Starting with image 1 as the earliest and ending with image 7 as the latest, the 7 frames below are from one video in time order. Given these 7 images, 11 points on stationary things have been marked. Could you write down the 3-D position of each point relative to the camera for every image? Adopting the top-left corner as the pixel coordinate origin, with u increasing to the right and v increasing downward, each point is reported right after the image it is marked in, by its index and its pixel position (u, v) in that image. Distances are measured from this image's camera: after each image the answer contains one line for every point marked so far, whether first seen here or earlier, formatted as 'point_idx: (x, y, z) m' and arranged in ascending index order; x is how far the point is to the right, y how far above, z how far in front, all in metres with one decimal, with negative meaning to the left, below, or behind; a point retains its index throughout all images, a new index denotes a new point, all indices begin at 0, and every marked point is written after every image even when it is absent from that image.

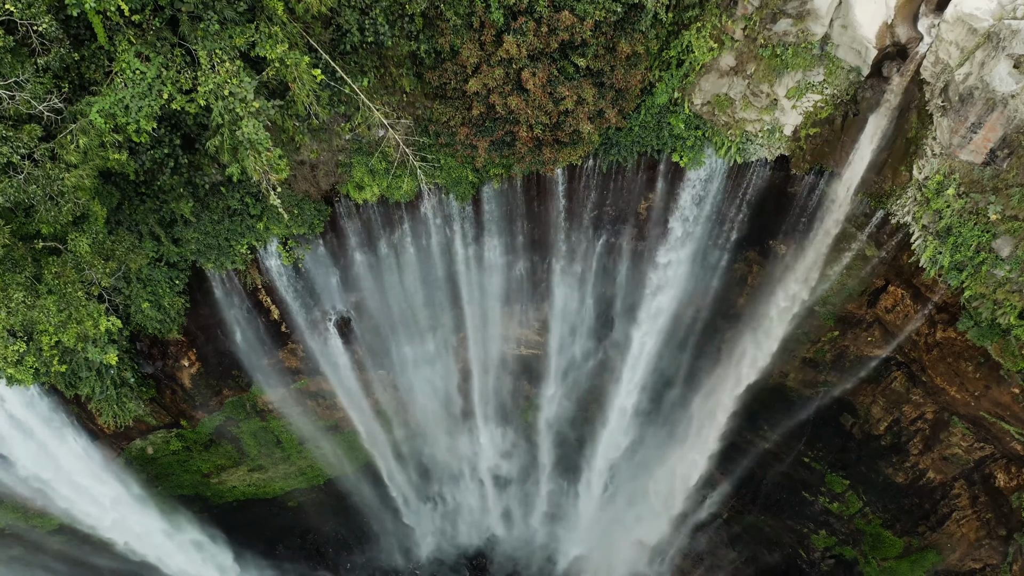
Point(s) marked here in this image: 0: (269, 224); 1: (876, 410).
0: (-4.4, +1.3, +9.9) m
1: (+7.5, -2.7, +11.7) m
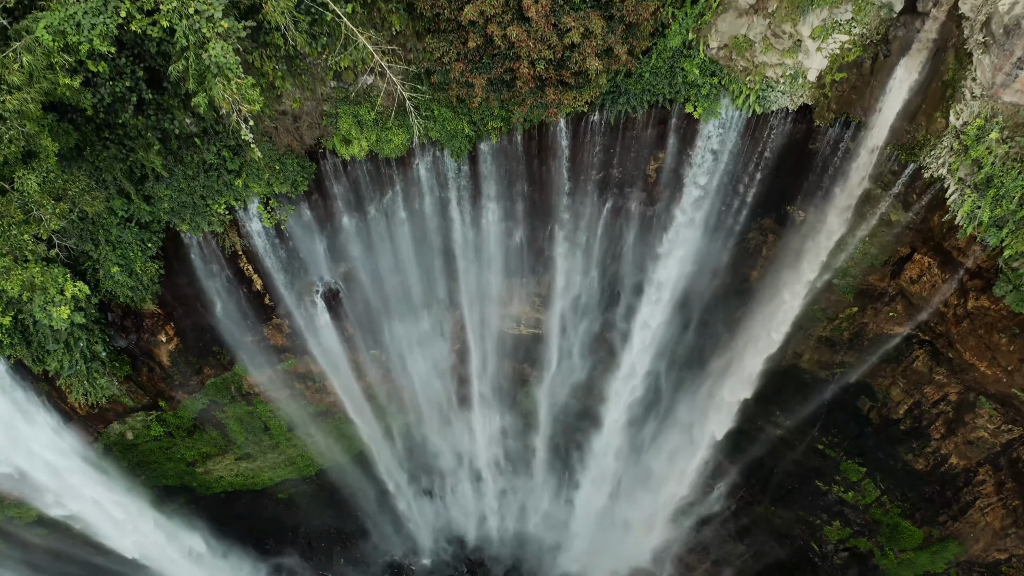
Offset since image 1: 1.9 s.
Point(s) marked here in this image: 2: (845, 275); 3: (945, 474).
0: (-4.4, +1.8, +9.2) m
1: (+7.5, -2.2, +11.0) m
2: (+6.1, +0.2, +10.4) m
3: (+8.5, -3.8, +11.1) m
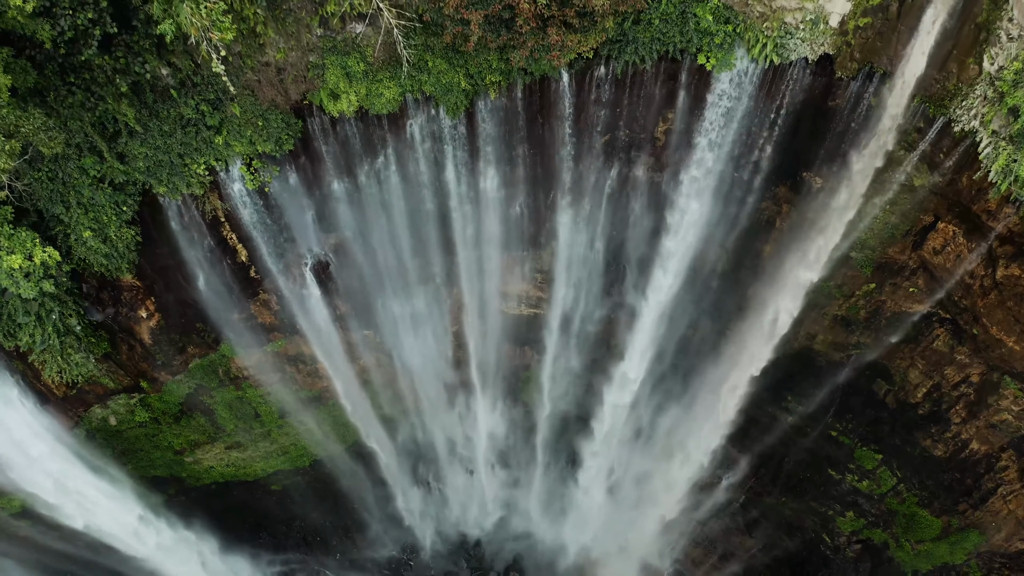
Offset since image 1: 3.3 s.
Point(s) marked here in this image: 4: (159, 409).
0: (-4.4, +2.3, +8.6) m
1: (+7.5, -1.6, +10.4) m
2: (+6.1, +0.7, +9.8) m
3: (+8.5, -3.3, +10.5) m
4: (-7.3, -2.6, +11.6) m
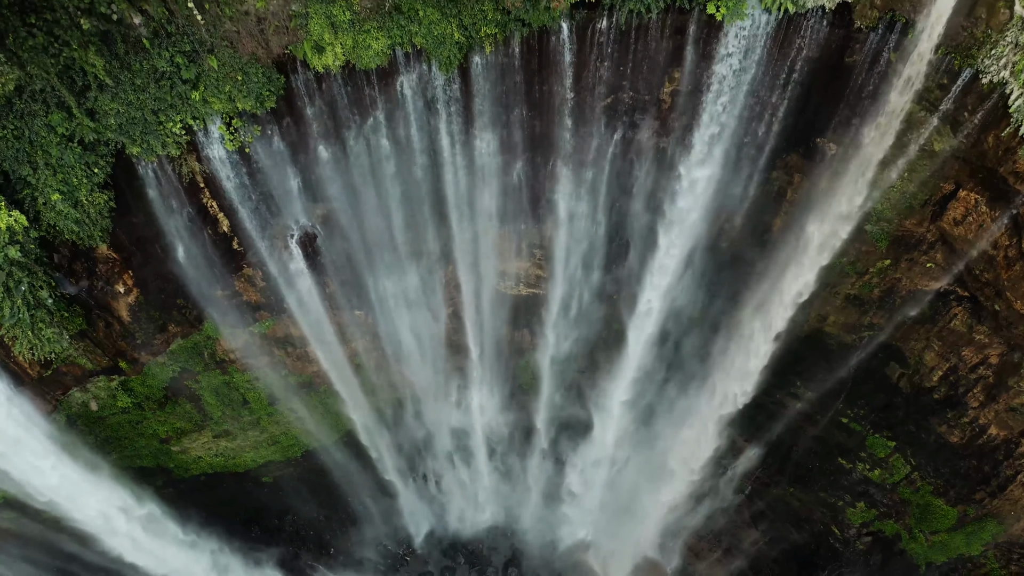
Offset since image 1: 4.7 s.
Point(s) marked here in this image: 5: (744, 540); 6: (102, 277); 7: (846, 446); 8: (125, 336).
0: (-4.4, +2.8, +8.1) m
1: (+7.4, -1.2, +9.9) m
2: (+6.1, +1.1, +9.3) m
3: (+8.4, -2.8, +9.9) m
4: (-7.4, -2.1, +11.1) m
5: (+5.6, -6.1, +13.4) m
6: (-6.9, +0.2, +9.5) m
7: (+6.9, -3.3, +11.5) m
8: (-7.1, -0.9, +10.2) m
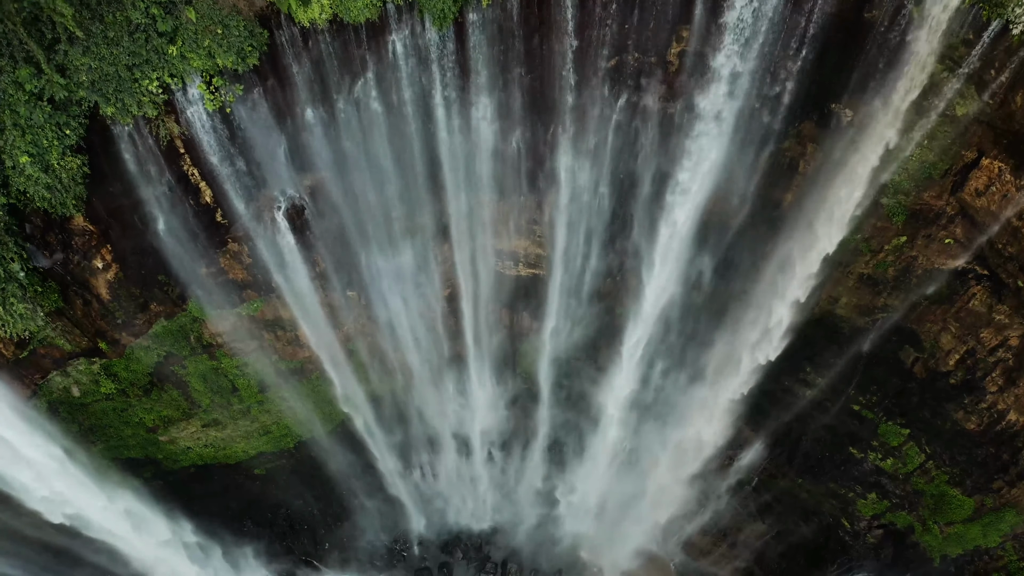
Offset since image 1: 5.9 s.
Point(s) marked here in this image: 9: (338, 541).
0: (-4.5, +3.2, +7.6) m
1: (+7.4, -0.8, +9.4) m
2: (+6.0, +1.5, +8.8) m
3: (+8.4, -2.4, +9.5) m
4: (-7.4, -1.7, +10.6) m
5: (+5.6, -5.7, +12.9) m
6: (-7.0, +0.6, +9.0) m
7: (+6.9, -2.8, +11.0) m
8: (-7.1, -0.5, +9.7) m
9: (-4.3, -6.2, +13.7) m
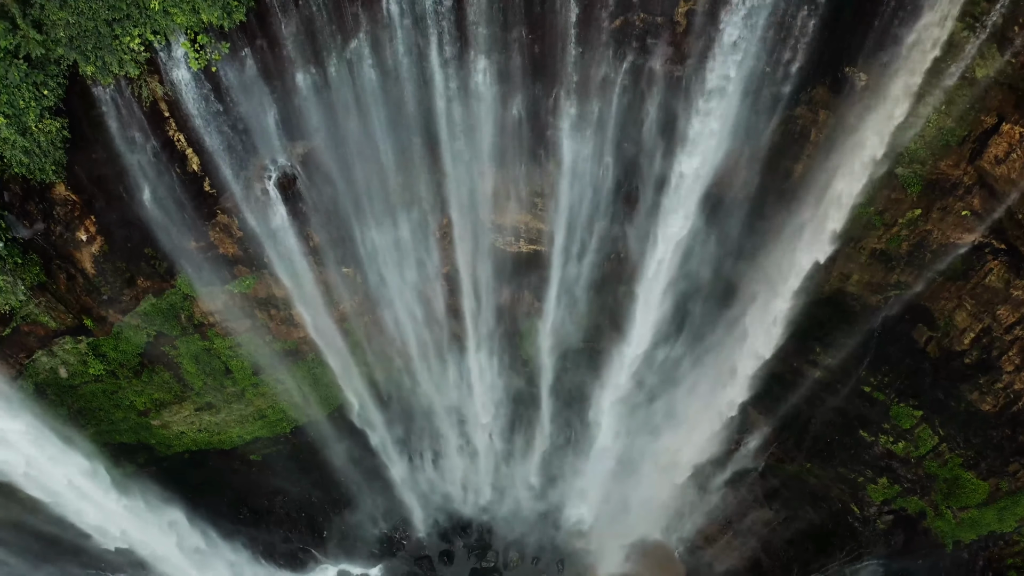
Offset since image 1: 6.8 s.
0: (-4.5, +3.6, +7.3) m
1: (+7.4, -0.3, +9.1) m
2: (+6.1, +2.0, +8.4) m
3: (+8.4, -1.9, +9.1) m
4: (-7.4, -1.3, +10.3) m
5: (+5.6, -5.2, +12.6) m
6: (-7.0, +1.0, +8.6) m
7: (+6.9, -2.4, +10.7) m
8: (-7.1, -0.1, +9.4) m
9: (-4.3, -5.7, +13.4) m
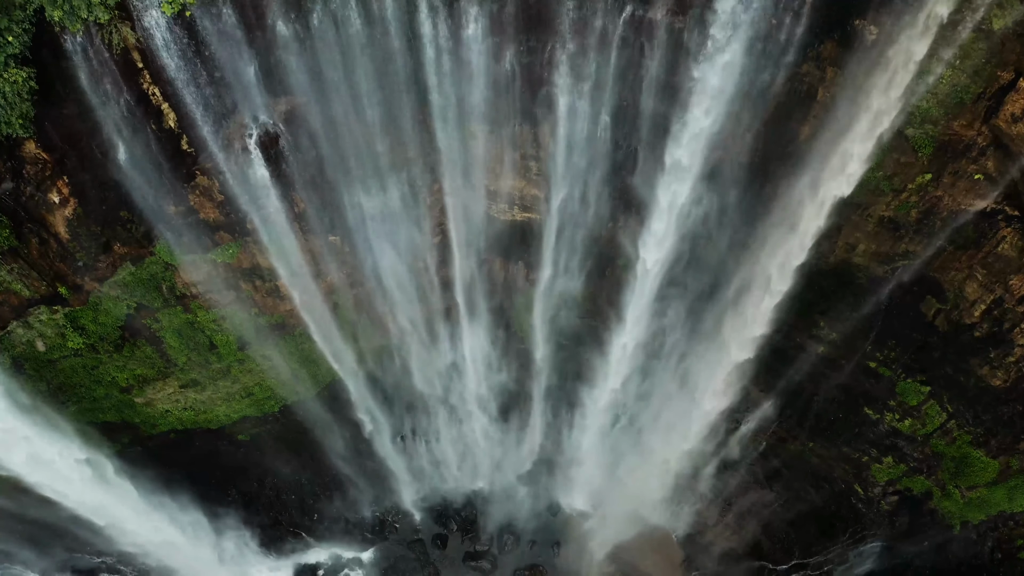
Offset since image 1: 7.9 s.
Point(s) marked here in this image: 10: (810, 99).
0: (-4.6, +4.2, +6.8) m
1: (+7.3, +0.2, +8.7) m
2: (+6.0, +2.5, +8.0) m
3: (+8.3, -1.4, +8.7) m
4: (-7.5, -0.8, +9.9) m
5: (+5.5, -4.6, +12.3) m
6: (-7.1, +1.5, +8.2) m
7: (+6.8, -1.8, +10.3) m
8: (-7.2, +0.5, +9.0) m
9: (-4.4, -5.1, +13.0) m
10: (+4.6, +3.0, +8.5) m
